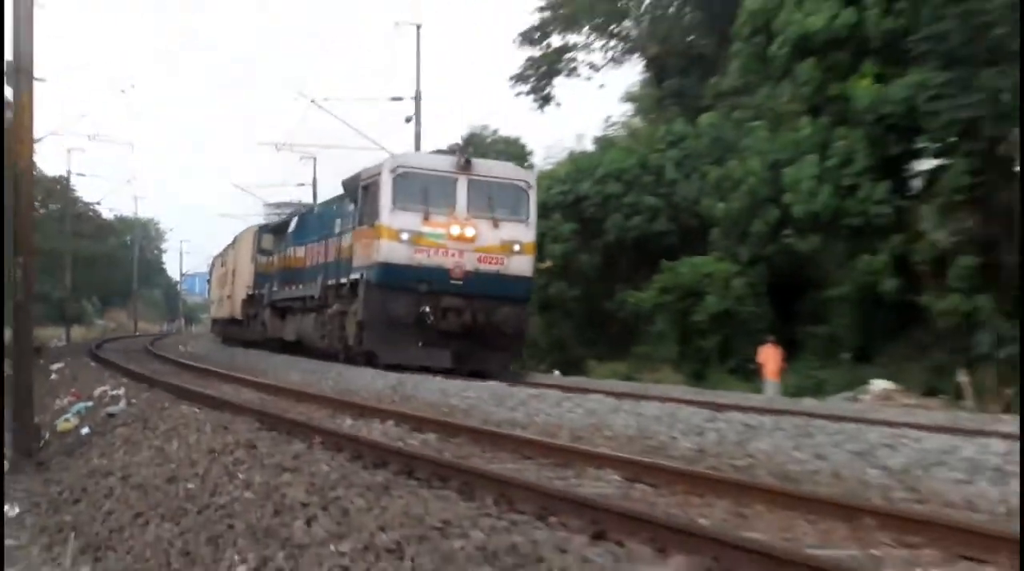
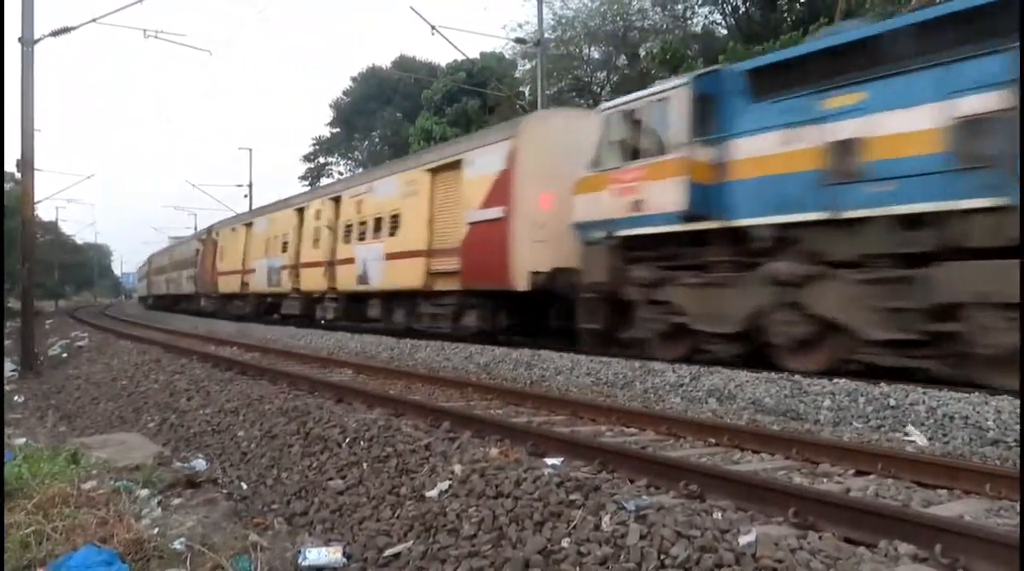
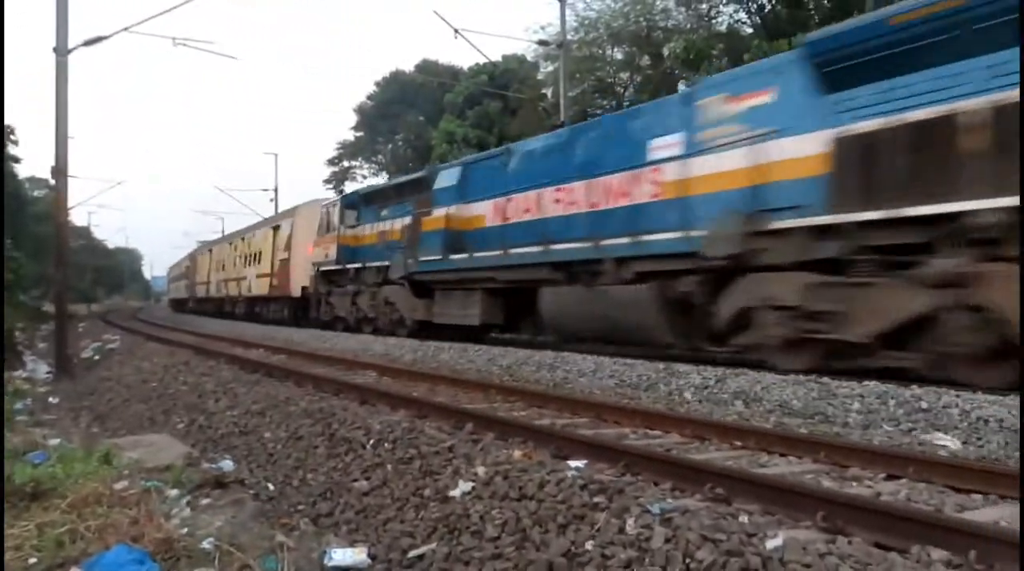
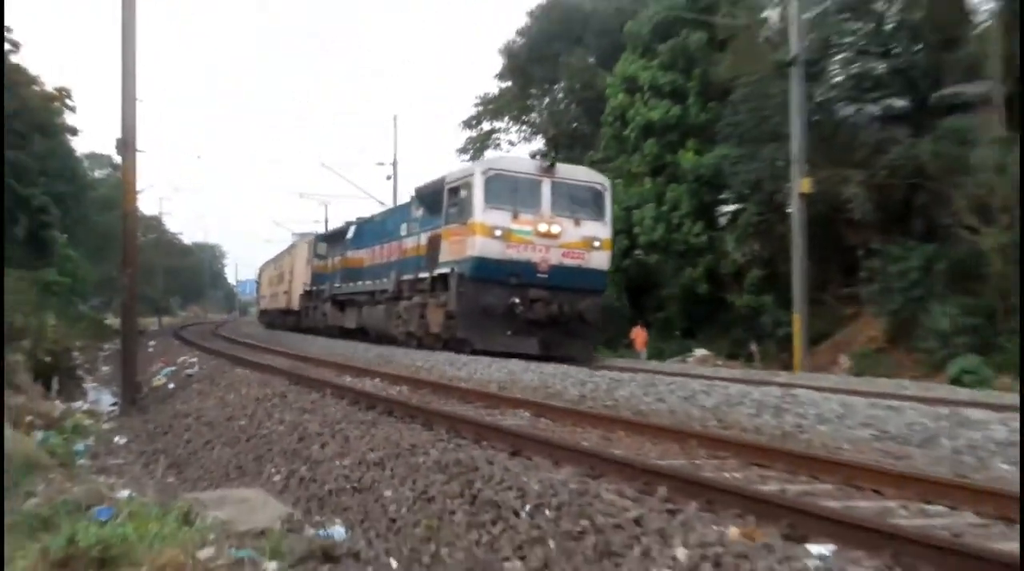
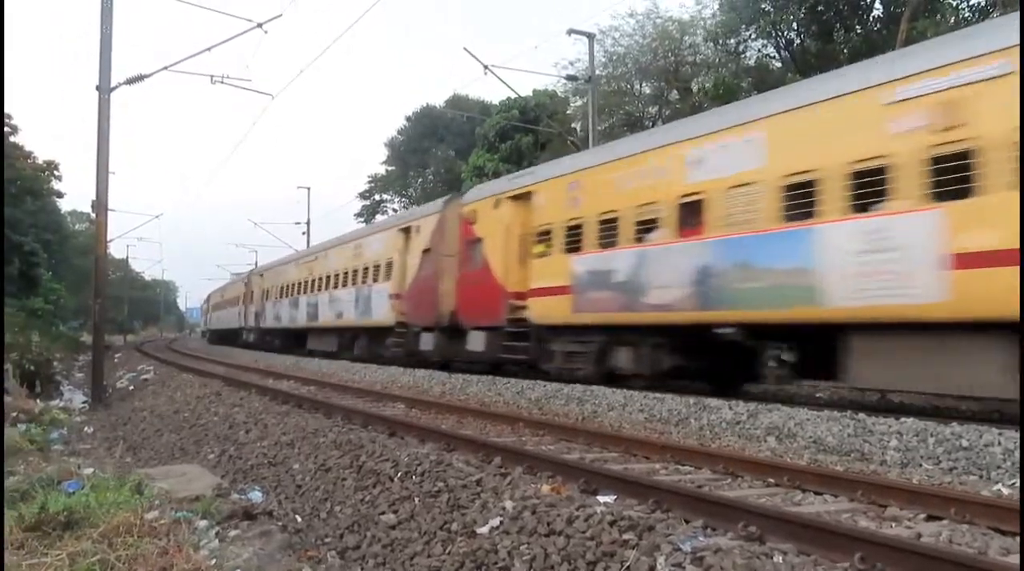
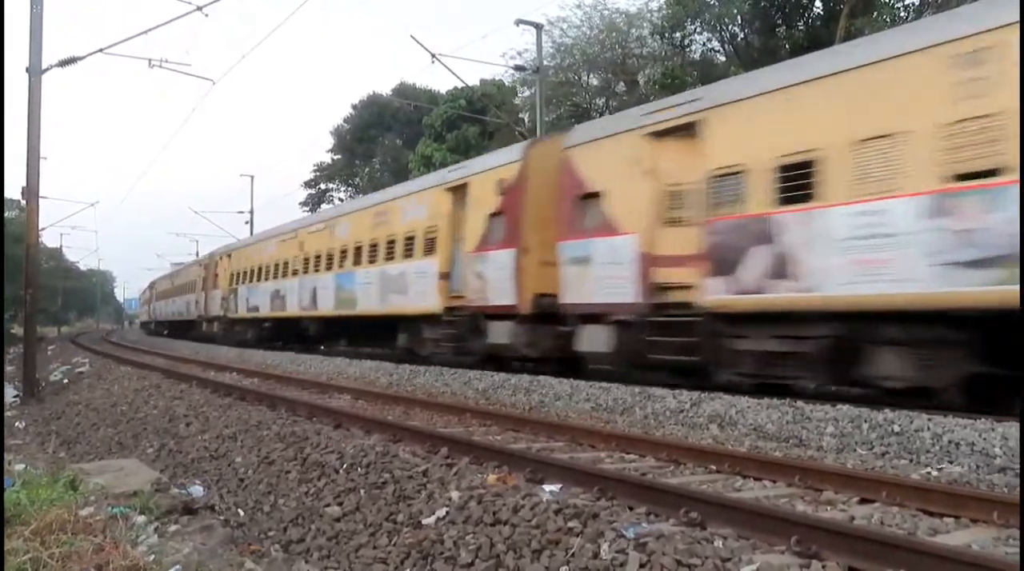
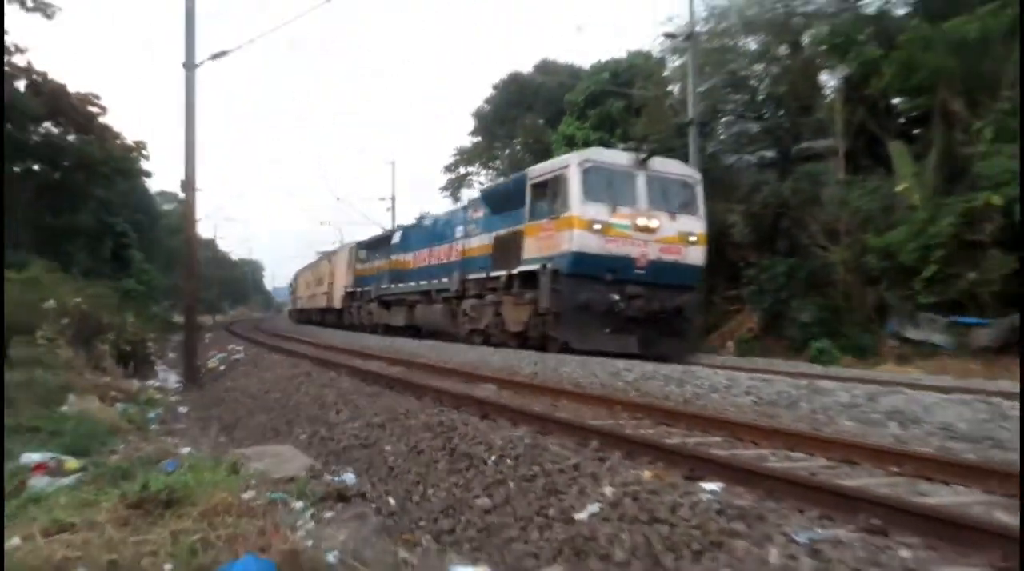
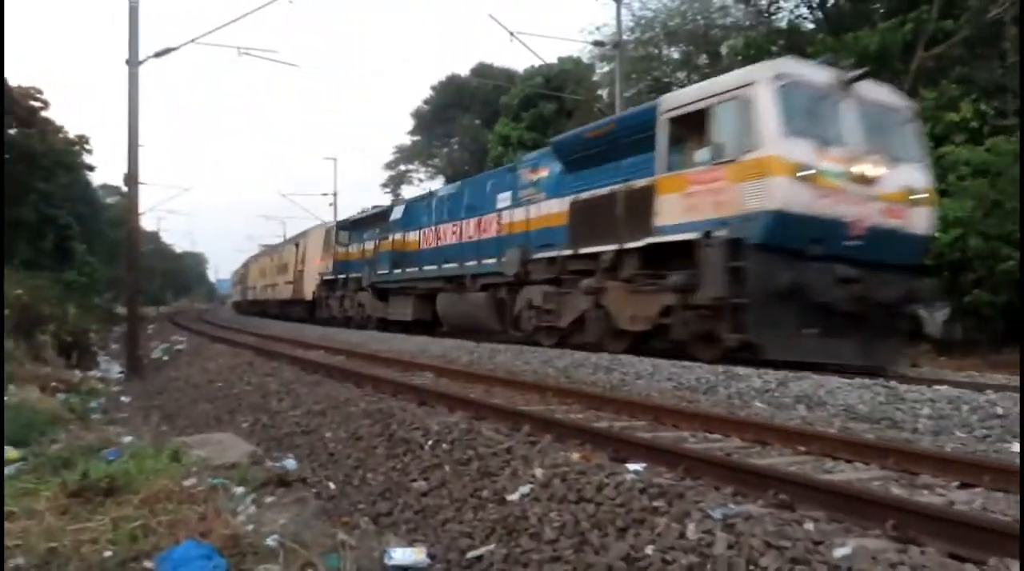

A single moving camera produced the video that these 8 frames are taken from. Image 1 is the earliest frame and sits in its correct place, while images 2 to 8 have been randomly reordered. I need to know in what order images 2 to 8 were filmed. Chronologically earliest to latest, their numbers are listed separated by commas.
4, 7, 8, 3, 2, 5, 6
